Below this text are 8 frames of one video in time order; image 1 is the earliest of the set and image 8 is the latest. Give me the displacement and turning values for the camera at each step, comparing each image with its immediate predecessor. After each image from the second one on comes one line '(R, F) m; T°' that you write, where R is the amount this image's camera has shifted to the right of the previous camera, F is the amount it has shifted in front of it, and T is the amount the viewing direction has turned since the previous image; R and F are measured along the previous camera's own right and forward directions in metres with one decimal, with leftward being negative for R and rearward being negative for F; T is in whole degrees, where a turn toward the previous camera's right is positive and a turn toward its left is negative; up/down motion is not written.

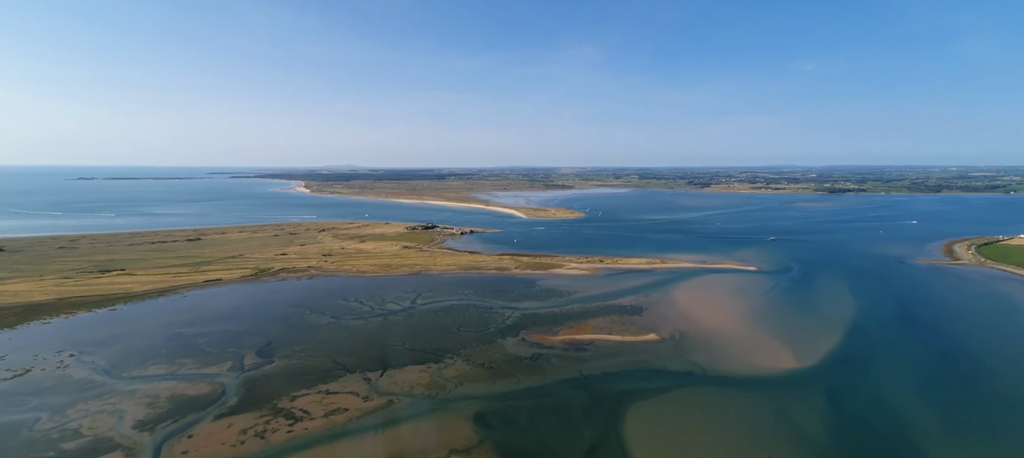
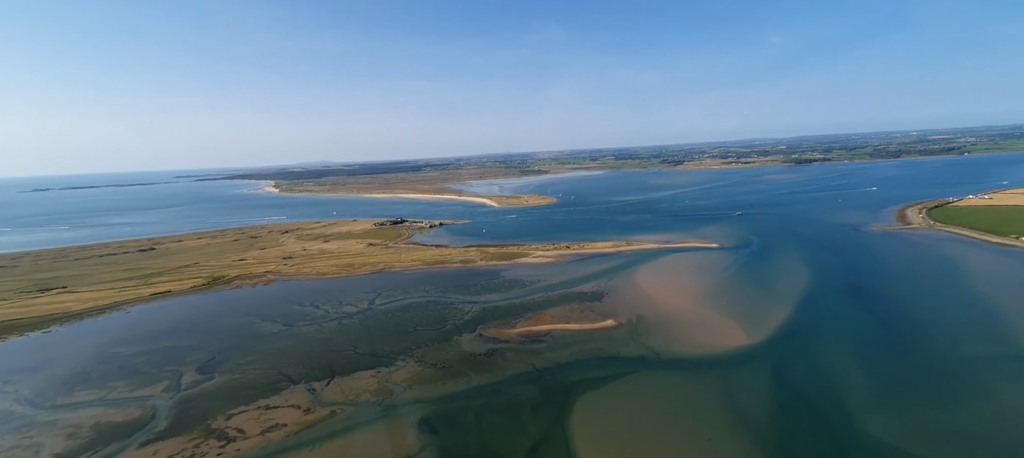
(+0.8, +0.2) m; +3°
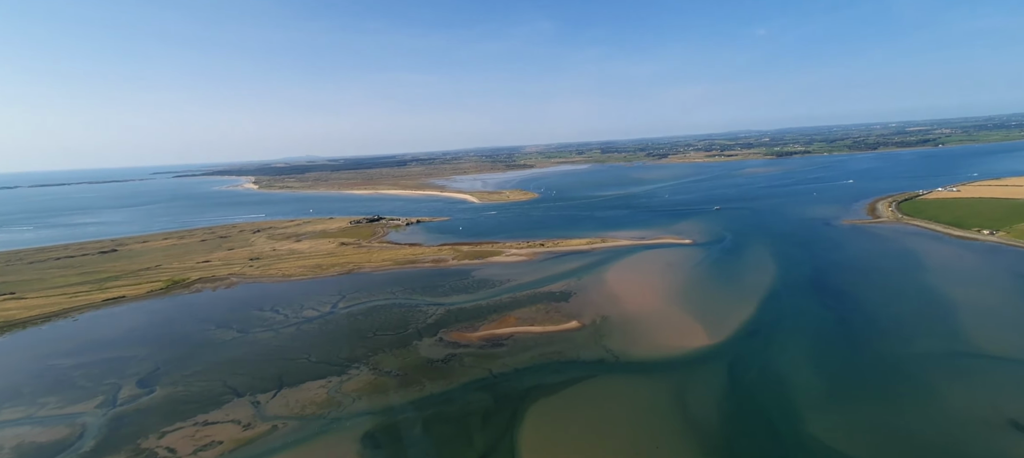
(+0.7, +0.3) m; +2°
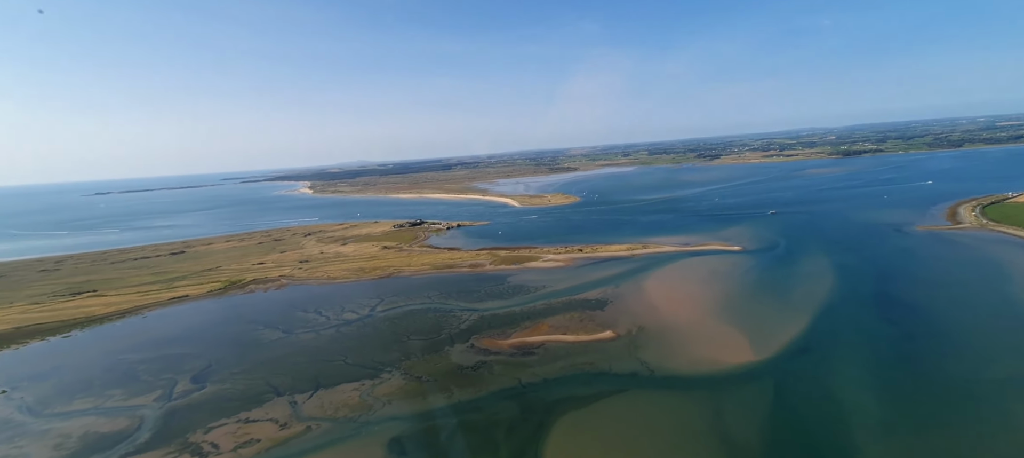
(+0.3, +0.1) m; -6°
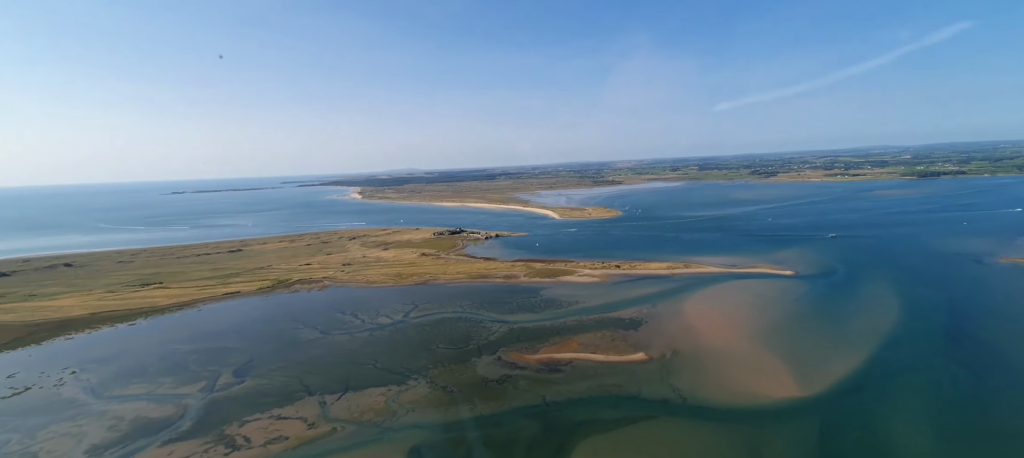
(+0.2, +0.1) m; -6°
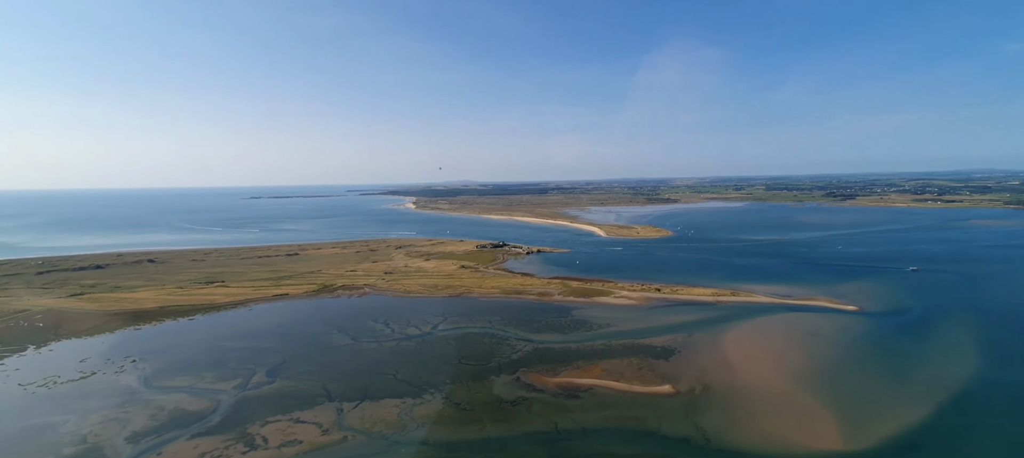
(+0.6, +0.1) m; -7°
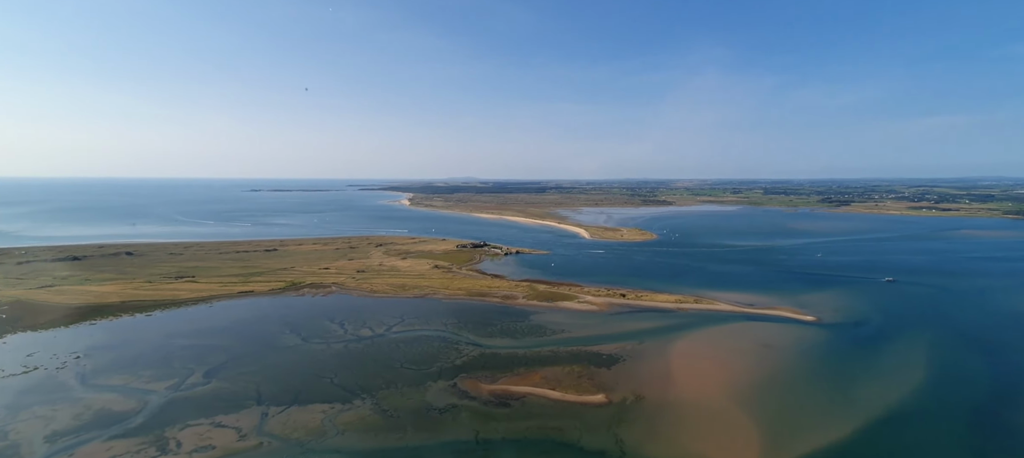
(+1.5, 0.0) m; 0°
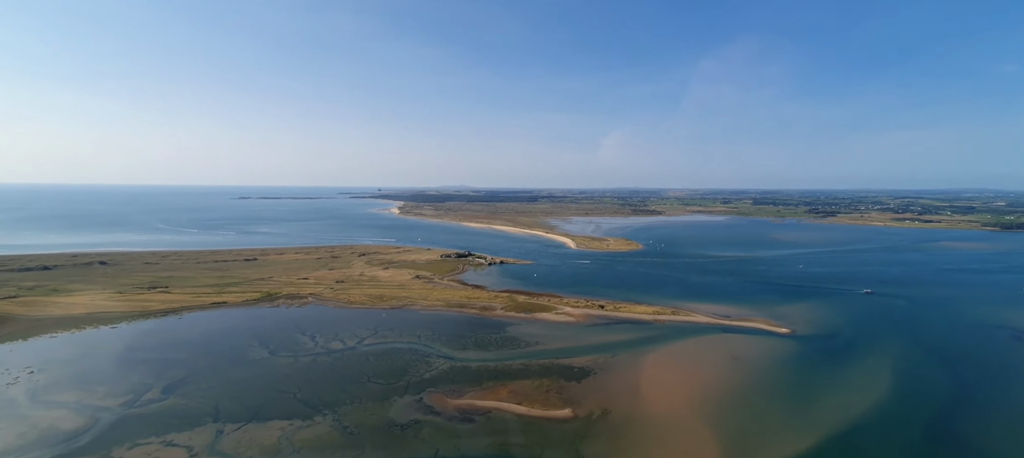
(+0.6, 0.0) m; +1°
